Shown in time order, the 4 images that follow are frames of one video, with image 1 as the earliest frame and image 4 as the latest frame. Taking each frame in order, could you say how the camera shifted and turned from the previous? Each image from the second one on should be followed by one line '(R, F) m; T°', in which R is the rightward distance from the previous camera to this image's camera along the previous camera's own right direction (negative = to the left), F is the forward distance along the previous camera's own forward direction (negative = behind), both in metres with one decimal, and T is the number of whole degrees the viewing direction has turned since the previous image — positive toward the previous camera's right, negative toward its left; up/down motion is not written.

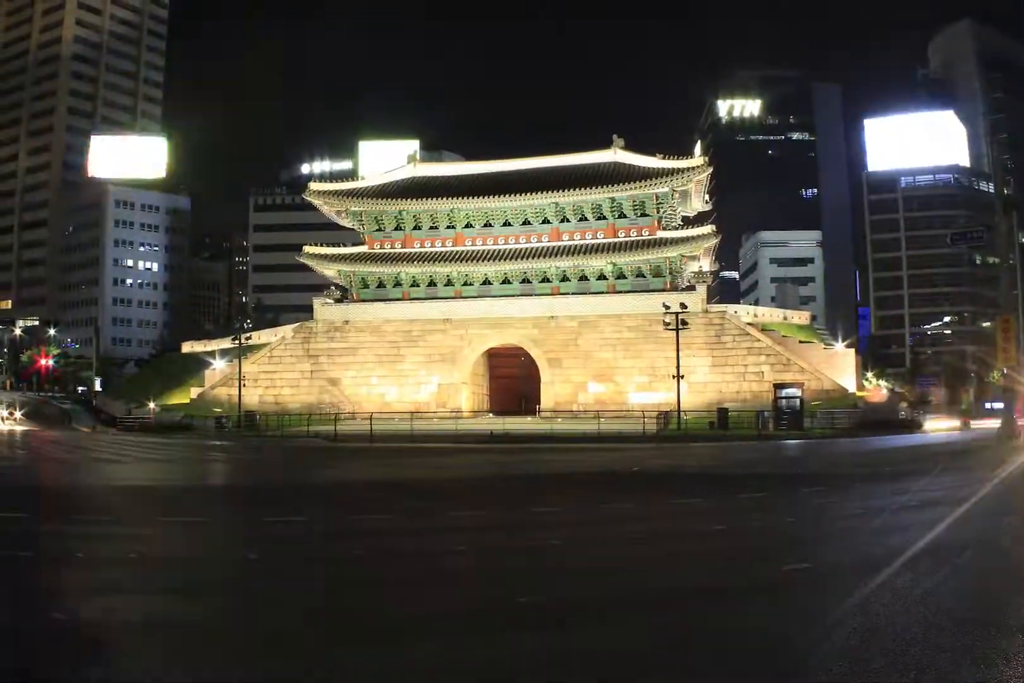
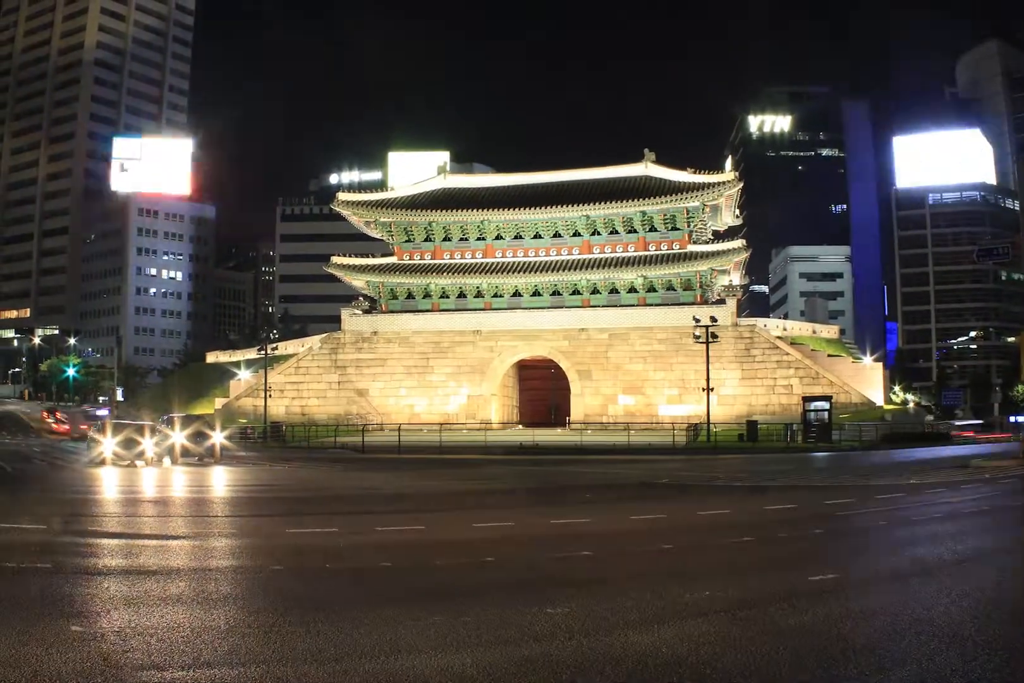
(-1.0, 0.0) m; +2°
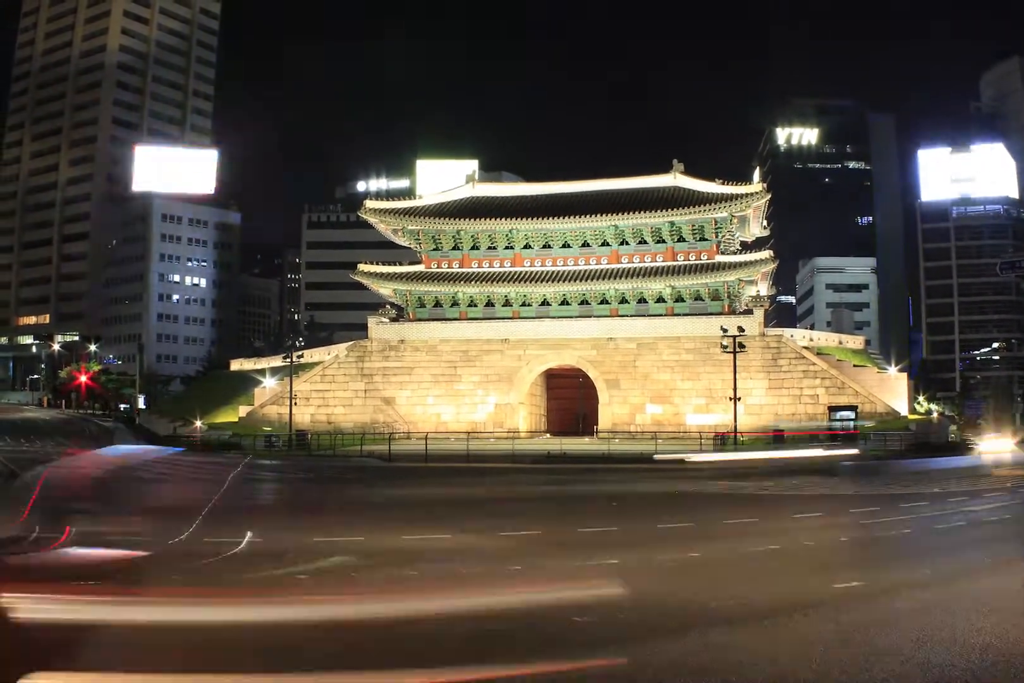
(-0.9, 0.0) m; +2°
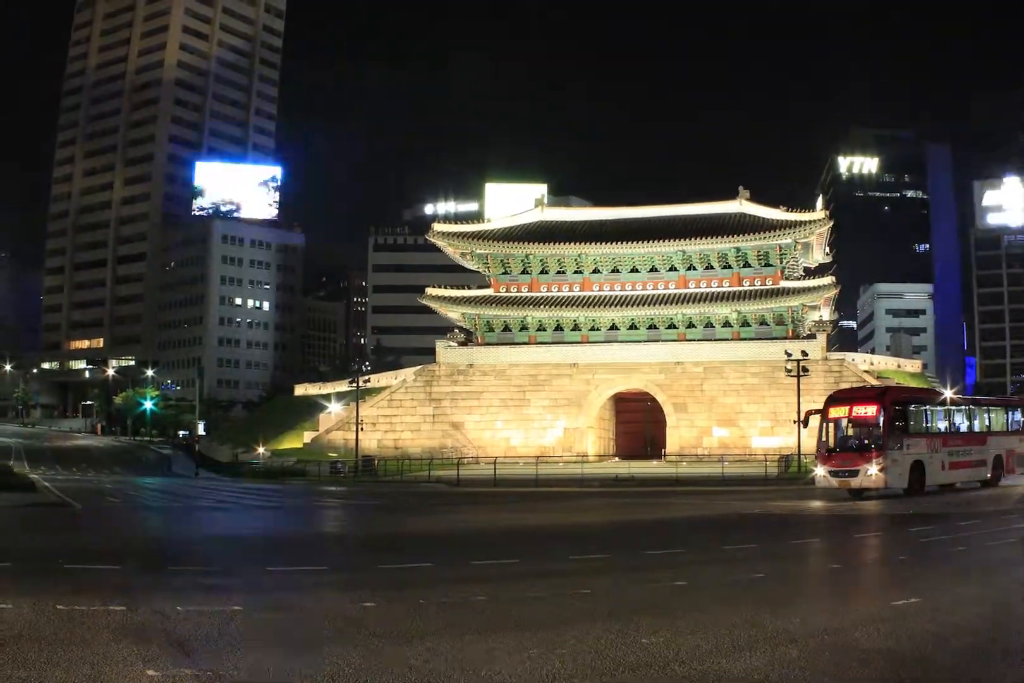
(-2.2, 0.0) m; +4°
